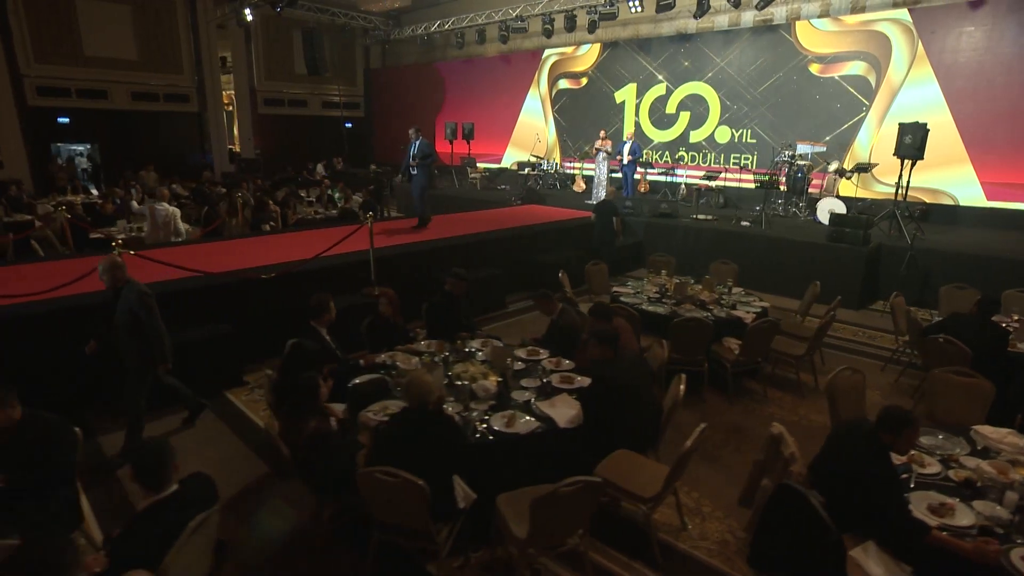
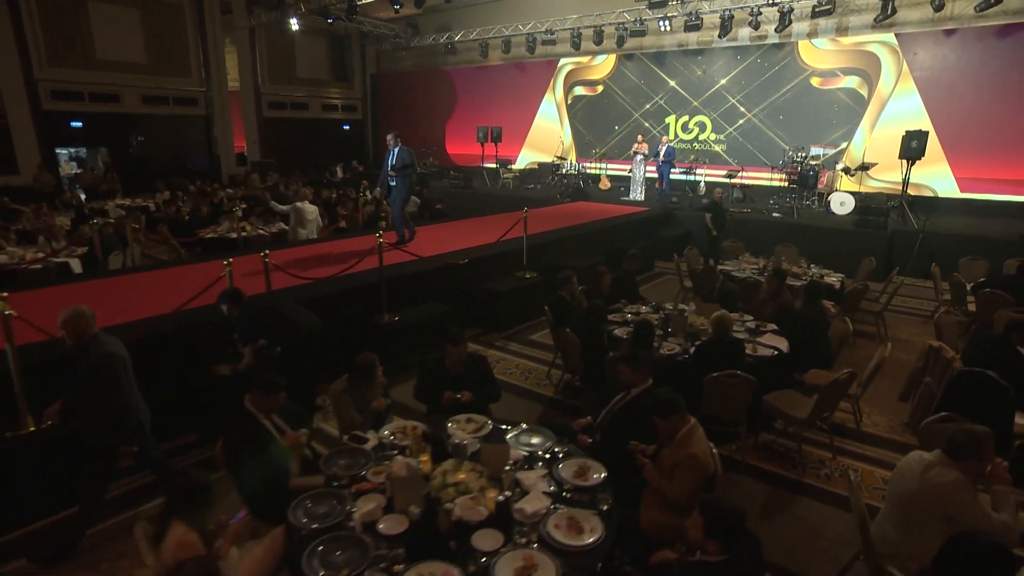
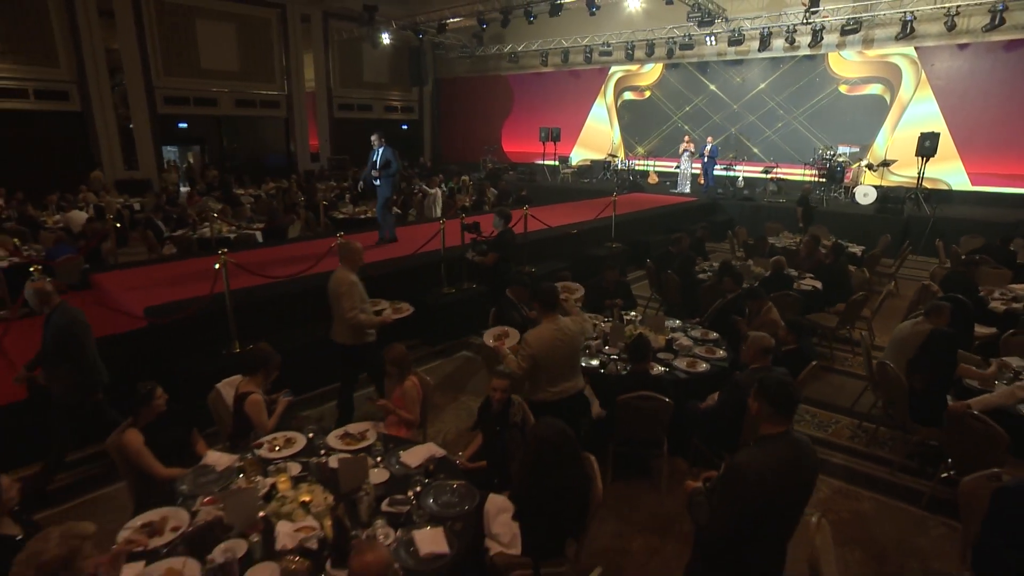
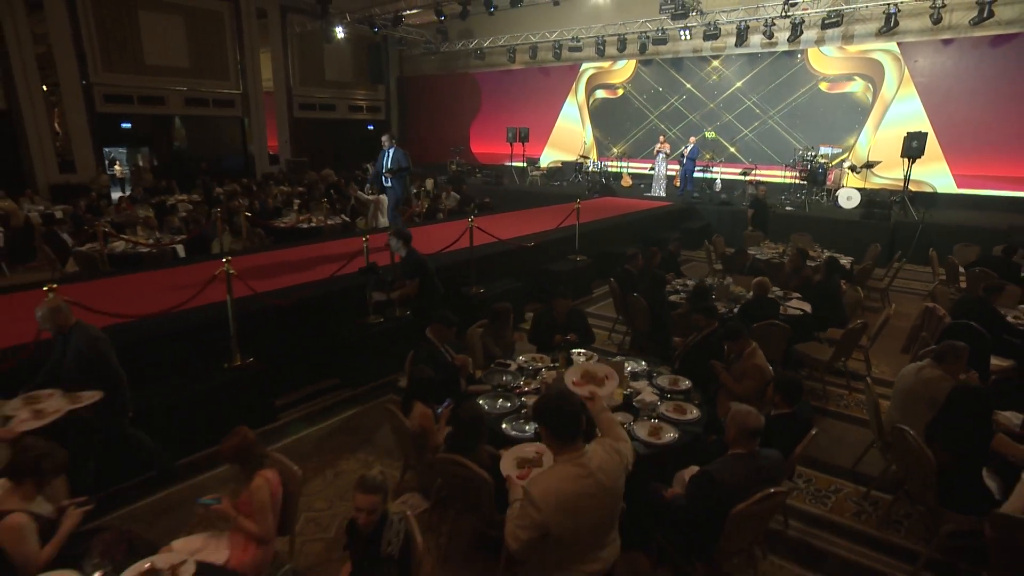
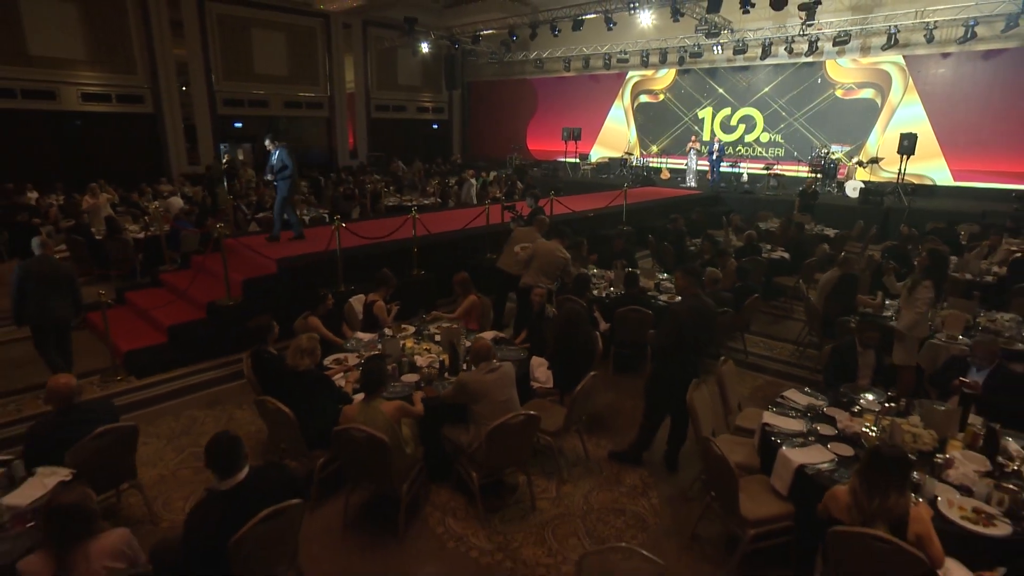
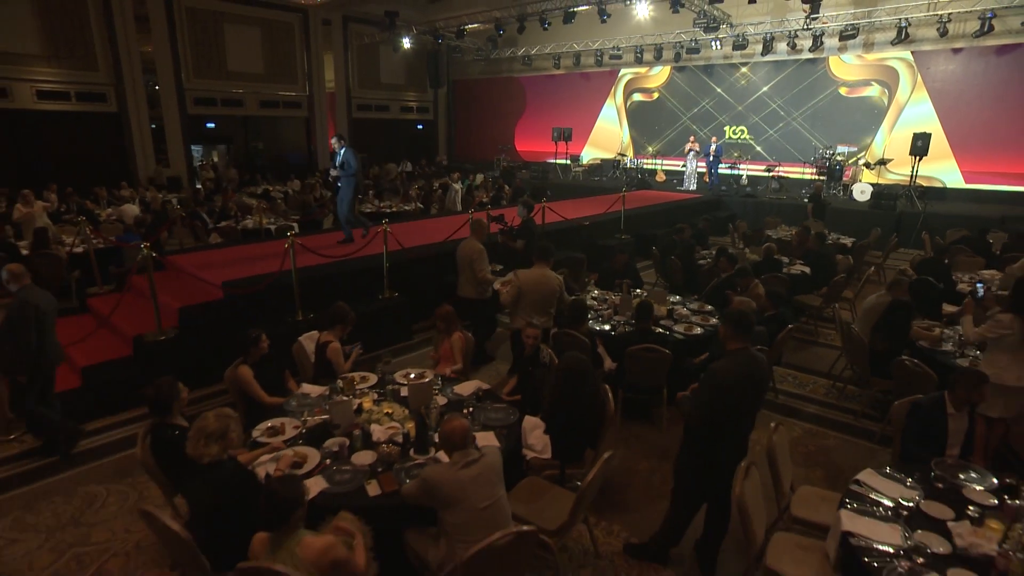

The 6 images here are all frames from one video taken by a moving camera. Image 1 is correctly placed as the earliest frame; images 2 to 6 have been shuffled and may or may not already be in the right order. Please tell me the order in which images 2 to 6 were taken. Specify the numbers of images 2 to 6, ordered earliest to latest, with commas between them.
2, 4, 3, 6, 5
